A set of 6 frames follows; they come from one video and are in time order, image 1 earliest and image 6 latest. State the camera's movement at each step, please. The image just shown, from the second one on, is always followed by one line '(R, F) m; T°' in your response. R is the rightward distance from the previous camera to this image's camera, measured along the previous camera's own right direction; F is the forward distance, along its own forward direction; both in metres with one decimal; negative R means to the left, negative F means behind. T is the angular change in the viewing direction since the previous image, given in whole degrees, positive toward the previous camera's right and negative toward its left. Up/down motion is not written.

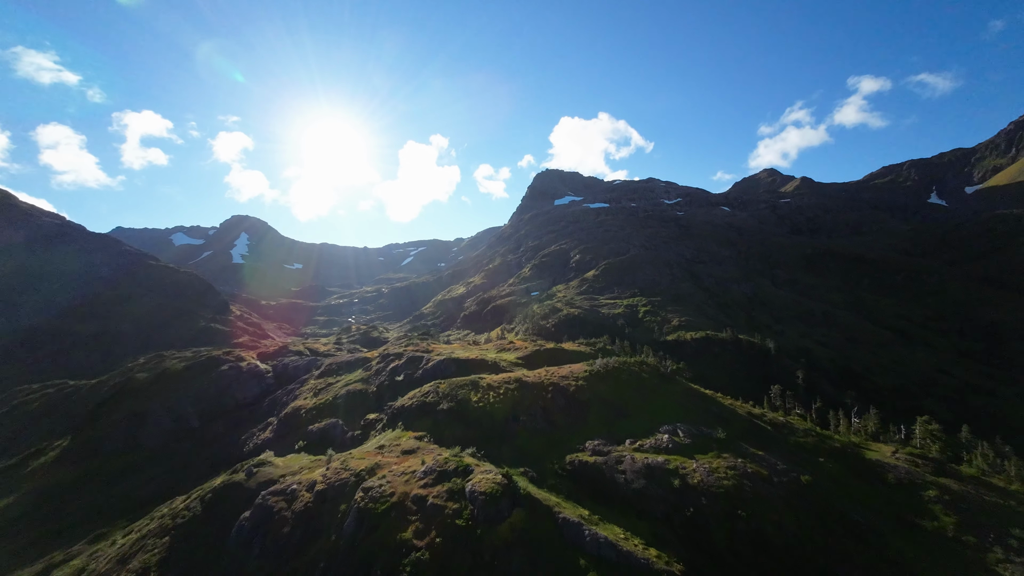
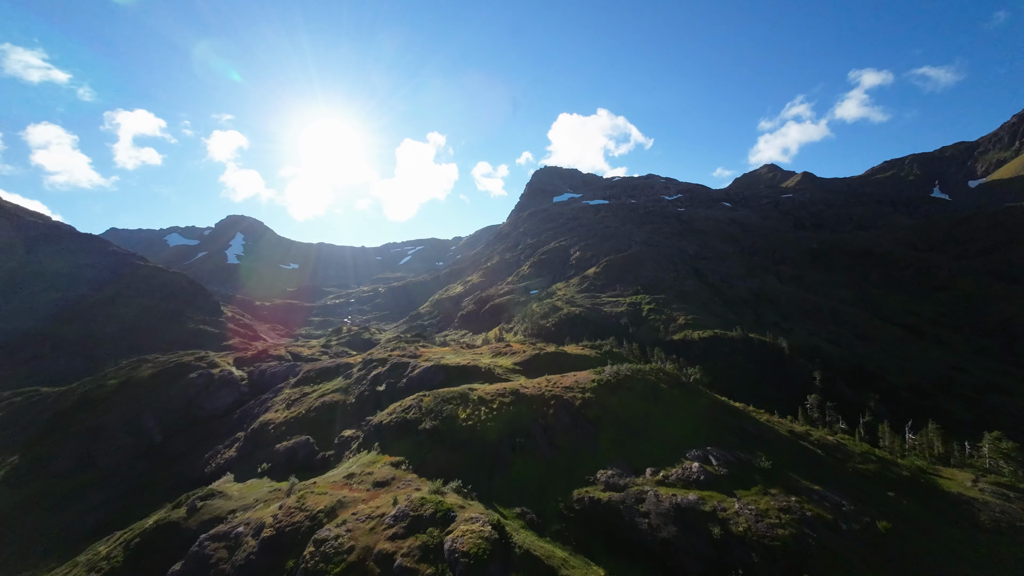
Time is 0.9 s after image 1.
(+0.6, +8.6) m; 0°
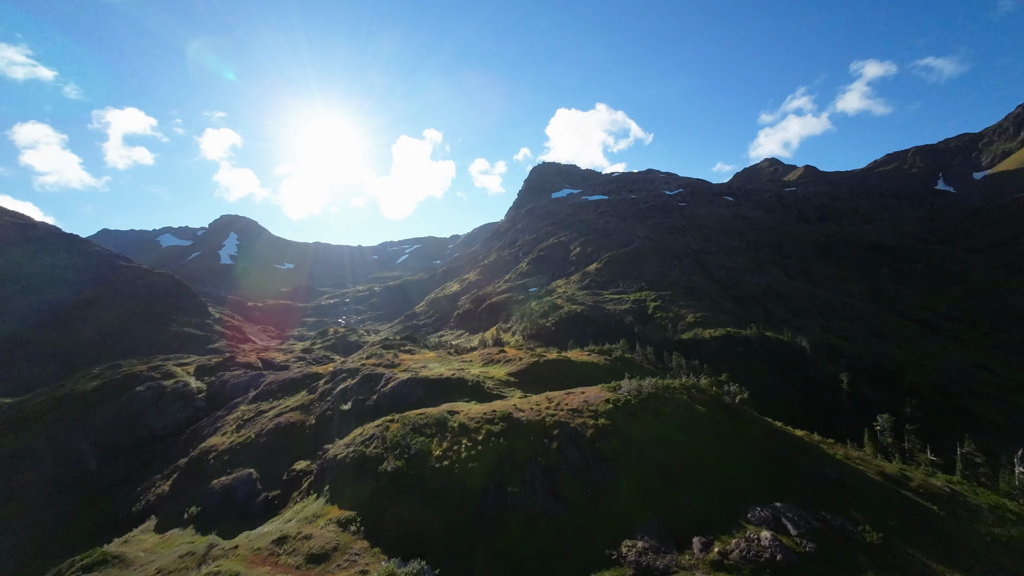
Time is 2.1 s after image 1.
(+0.9, +11.6) m; 0°
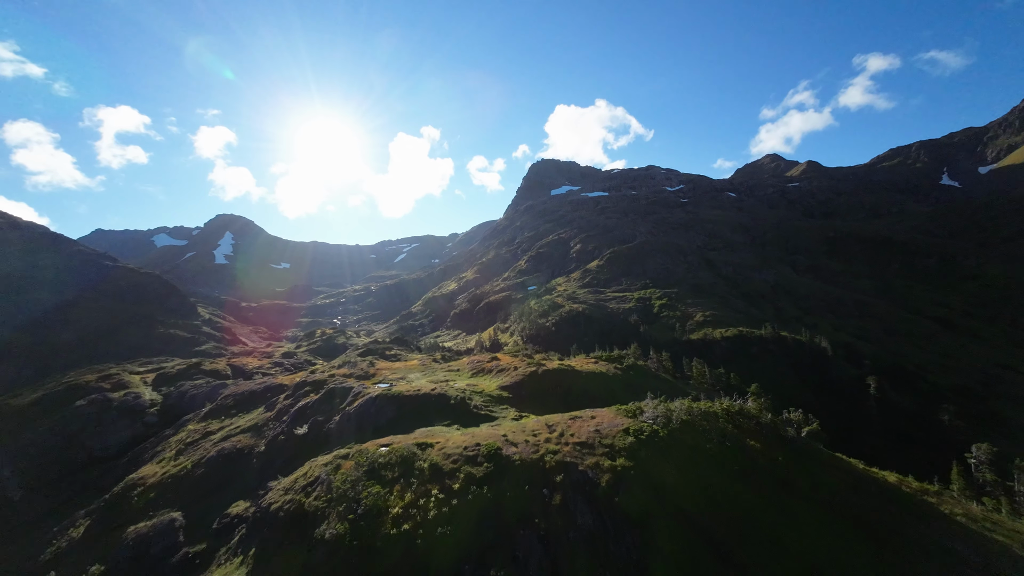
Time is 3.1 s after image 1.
(+0.9, +9.8) m; 0°
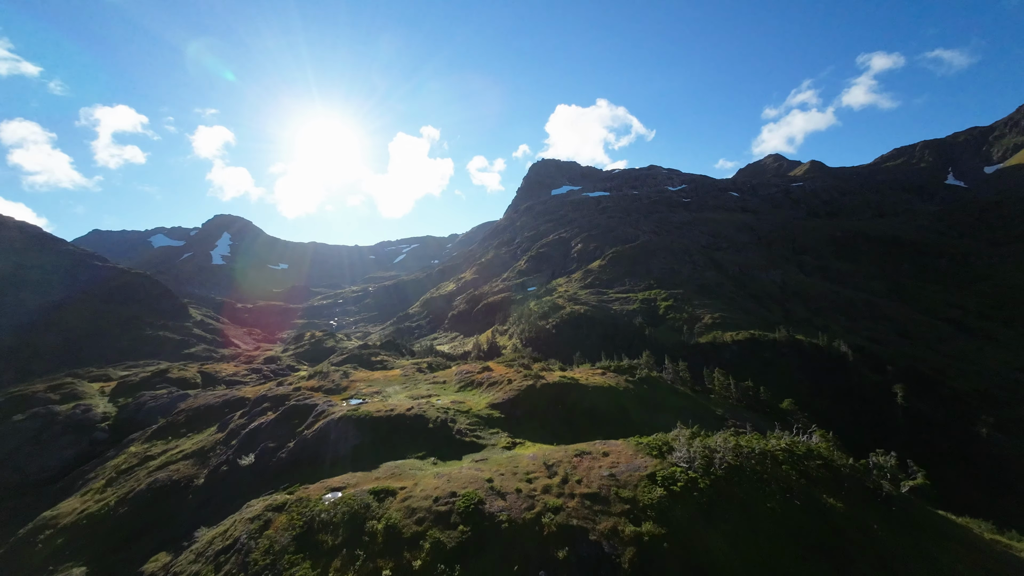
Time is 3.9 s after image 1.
(+0.8, +7.8) m; 0°
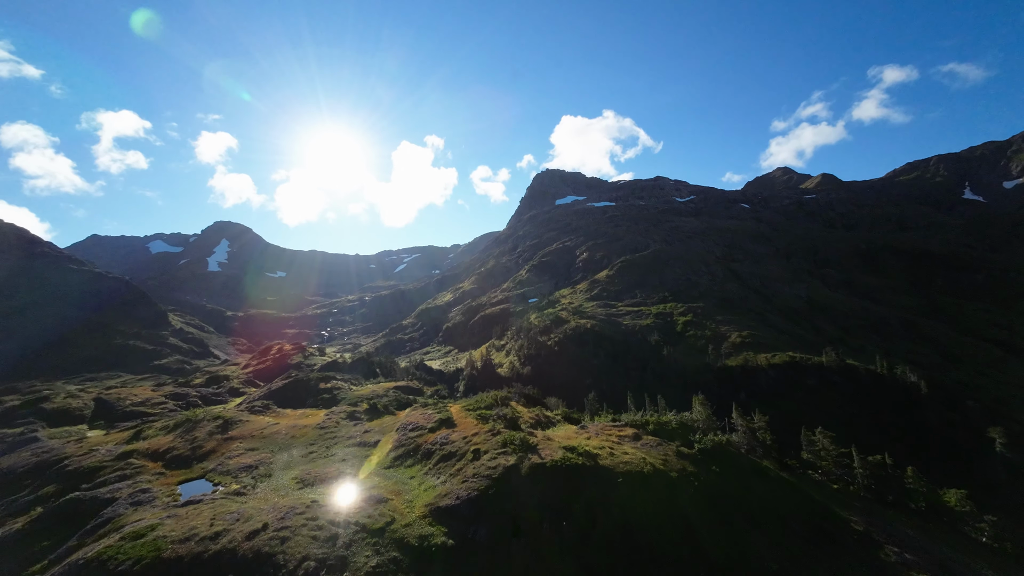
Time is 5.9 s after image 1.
(+2.2, +19.7) m; -1°
